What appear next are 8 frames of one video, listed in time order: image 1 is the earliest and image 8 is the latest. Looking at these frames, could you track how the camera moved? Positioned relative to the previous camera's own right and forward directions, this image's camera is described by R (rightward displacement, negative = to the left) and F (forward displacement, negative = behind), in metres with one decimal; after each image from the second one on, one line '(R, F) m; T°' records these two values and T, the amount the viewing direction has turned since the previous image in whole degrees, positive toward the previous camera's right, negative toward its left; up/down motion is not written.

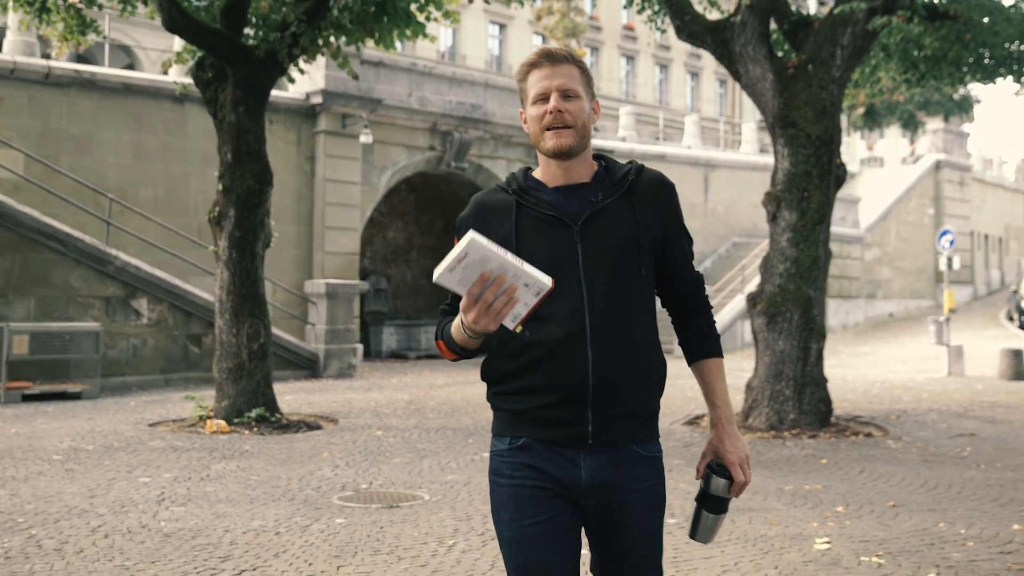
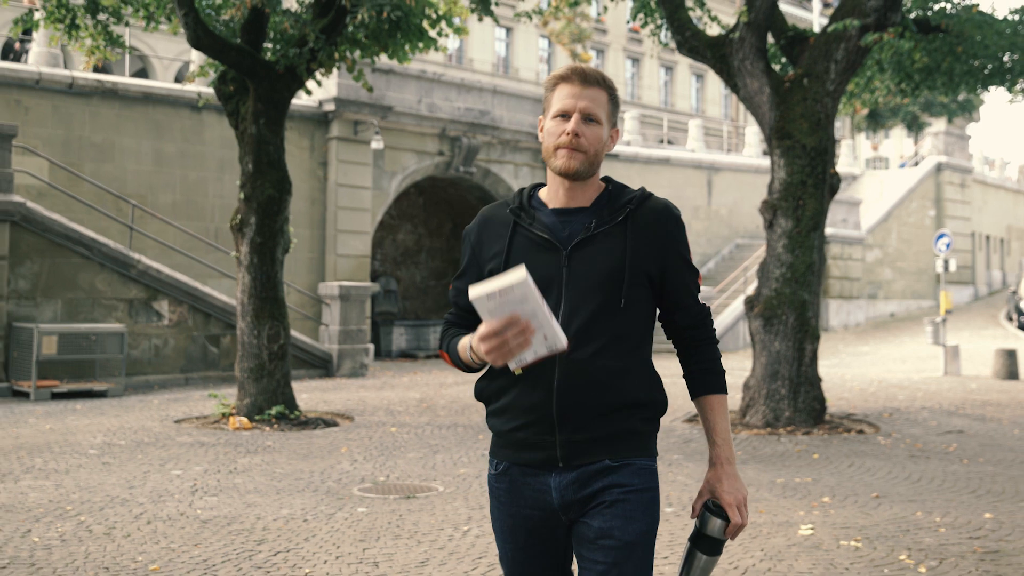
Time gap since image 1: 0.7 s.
(0.0, -0.5) m; 0°
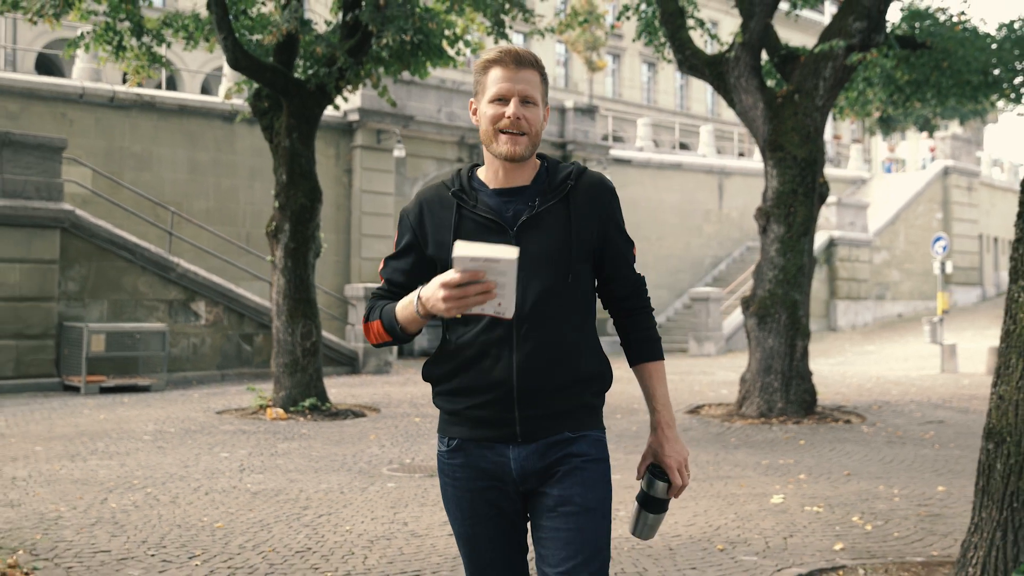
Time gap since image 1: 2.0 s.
(+0.1, -1.0) m; -1°
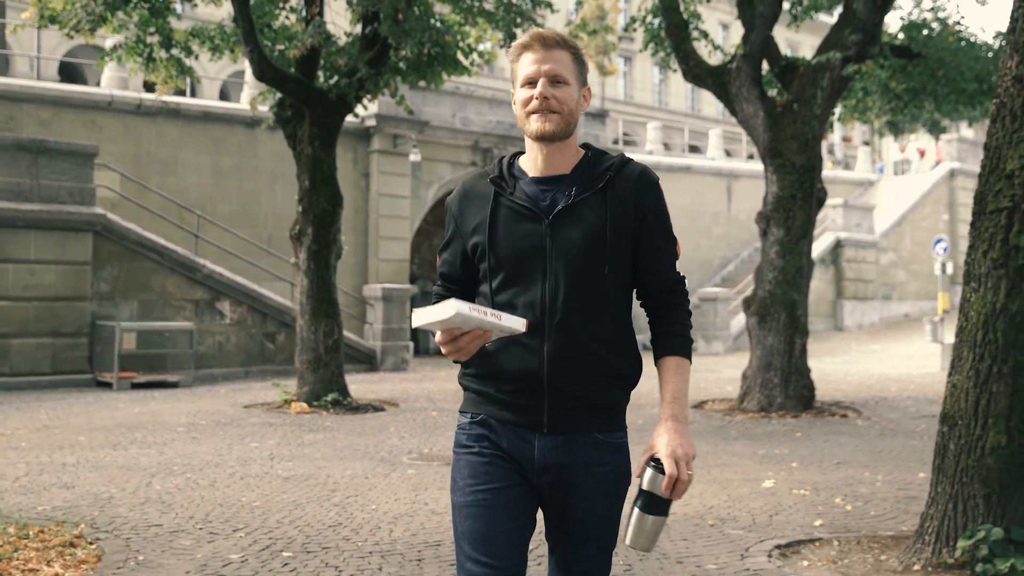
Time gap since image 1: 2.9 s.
(0.0, -0.6) m; -1°
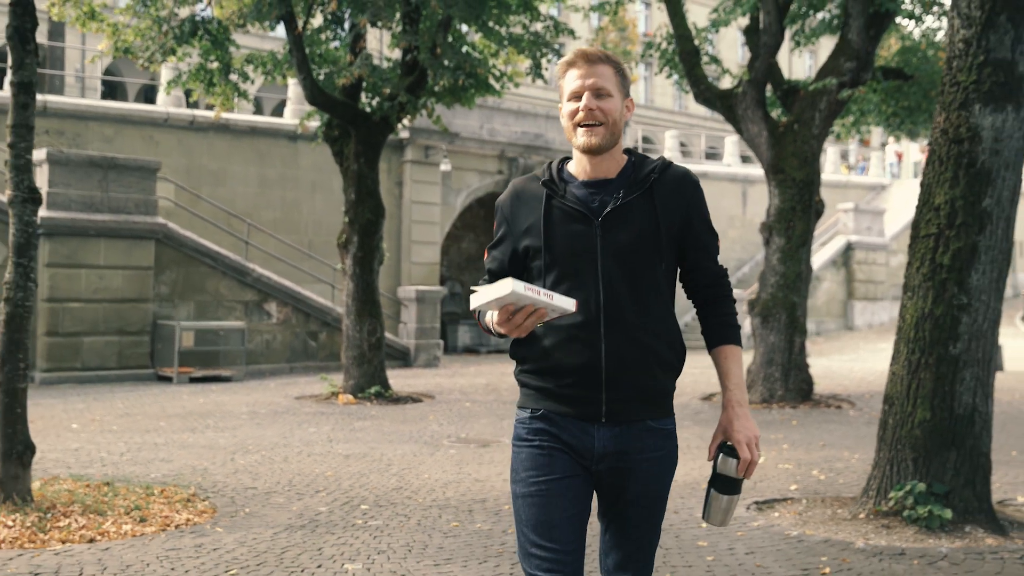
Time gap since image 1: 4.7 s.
(-0.1, -1.4) m; -1°
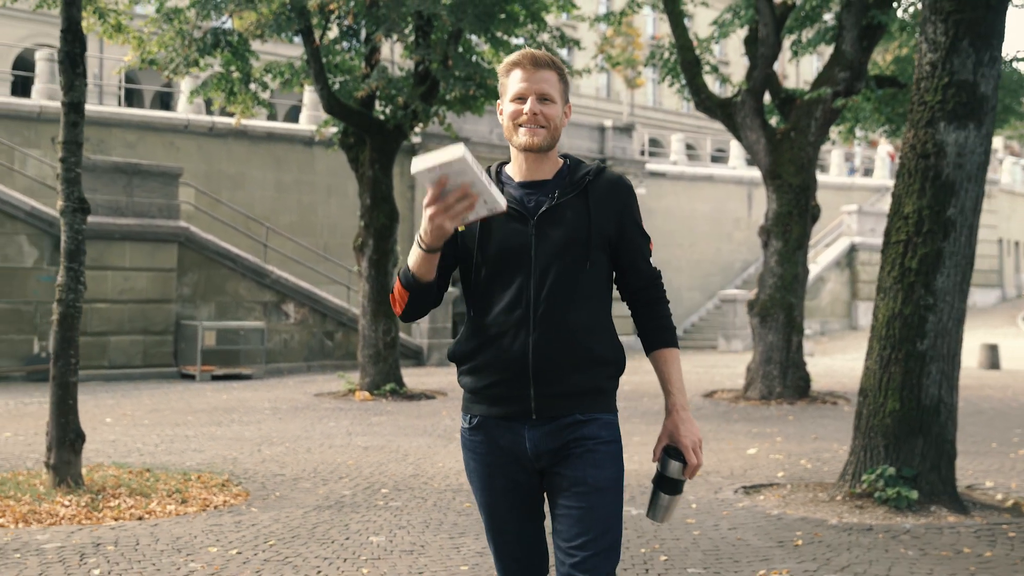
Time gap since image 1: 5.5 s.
(0.0, -0.6) m; -1°
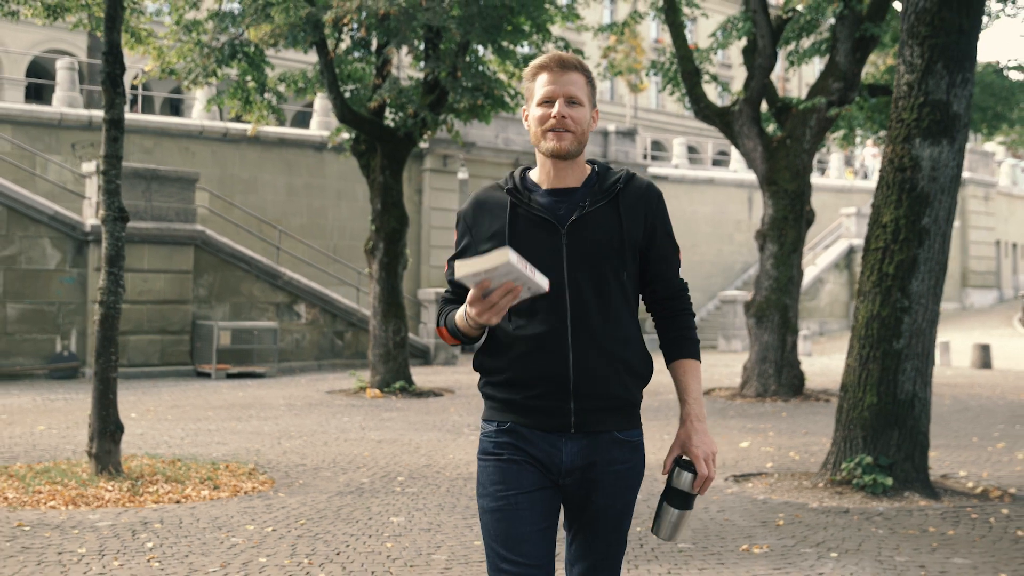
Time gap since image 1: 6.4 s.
(0.0, -0.6) m; 0°
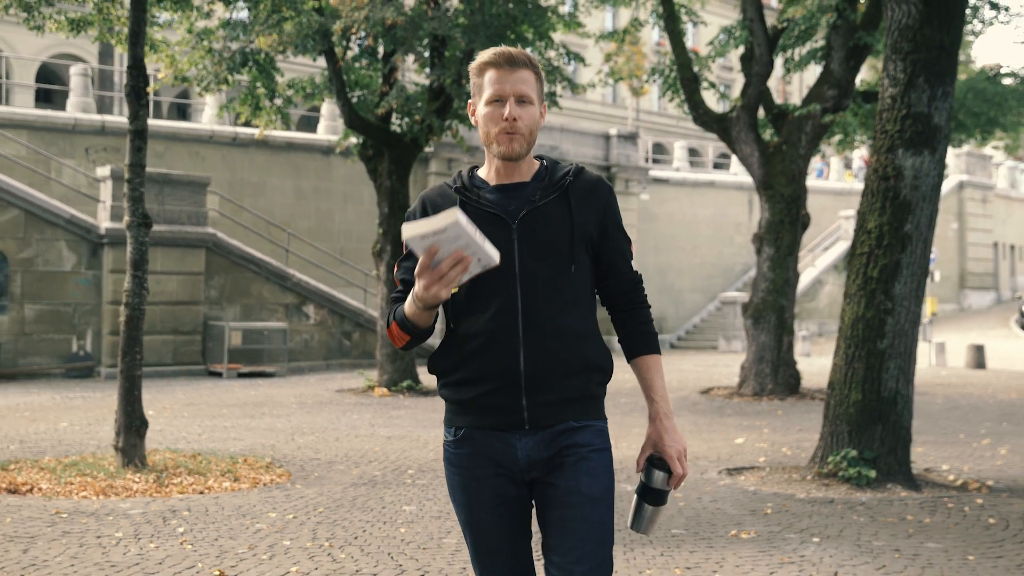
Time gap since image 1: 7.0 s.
(0.0, -0.4) m; 0°
